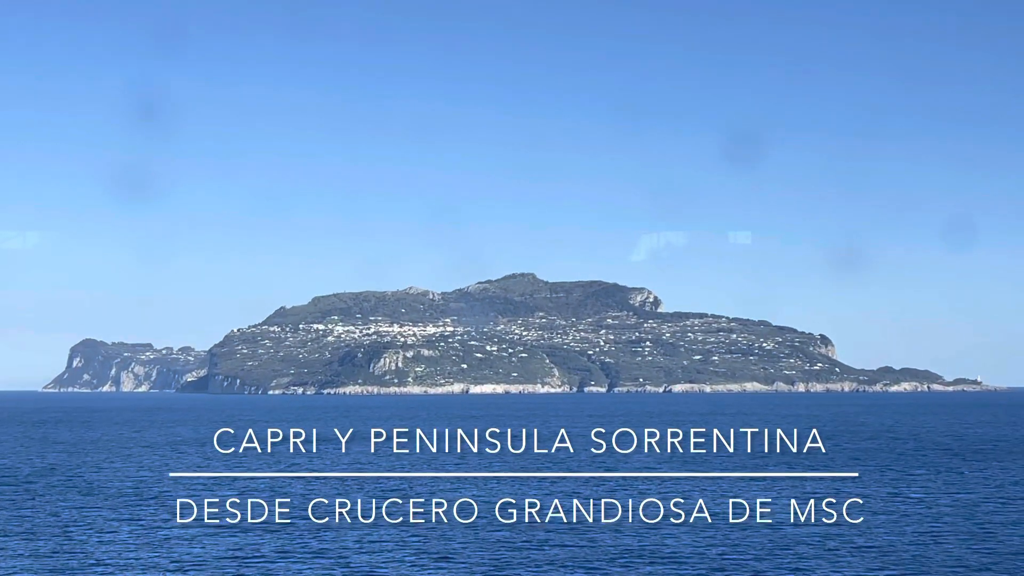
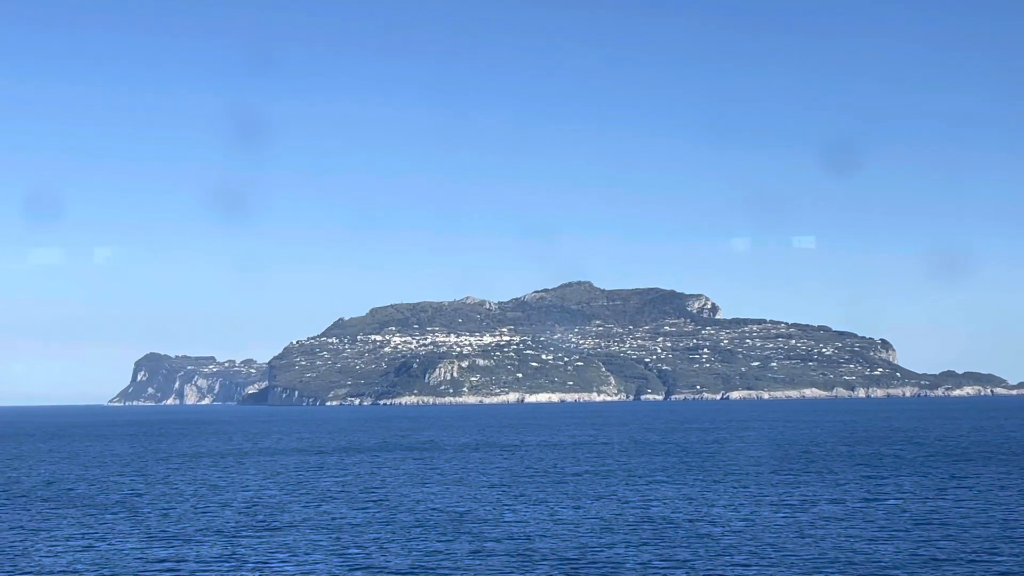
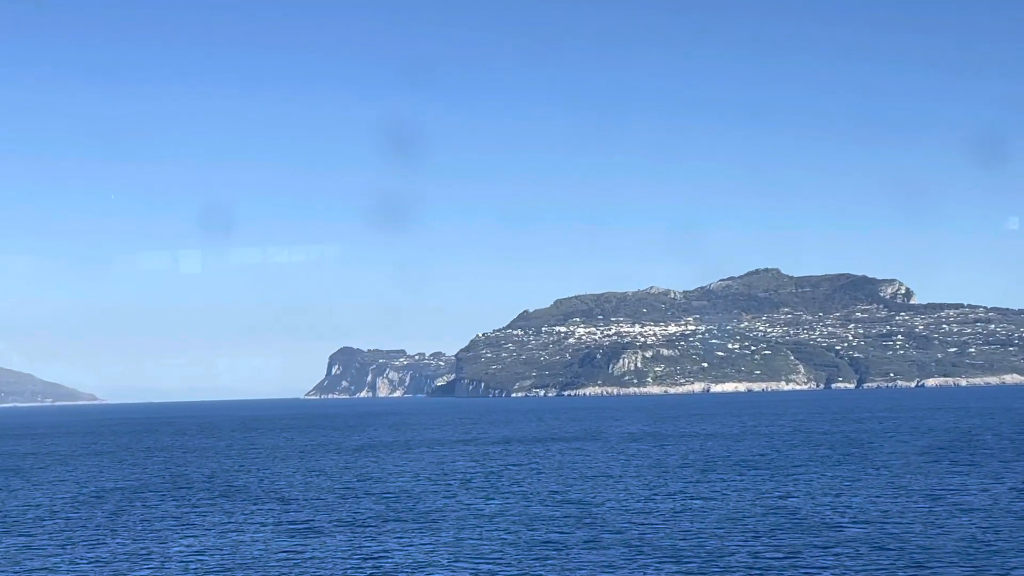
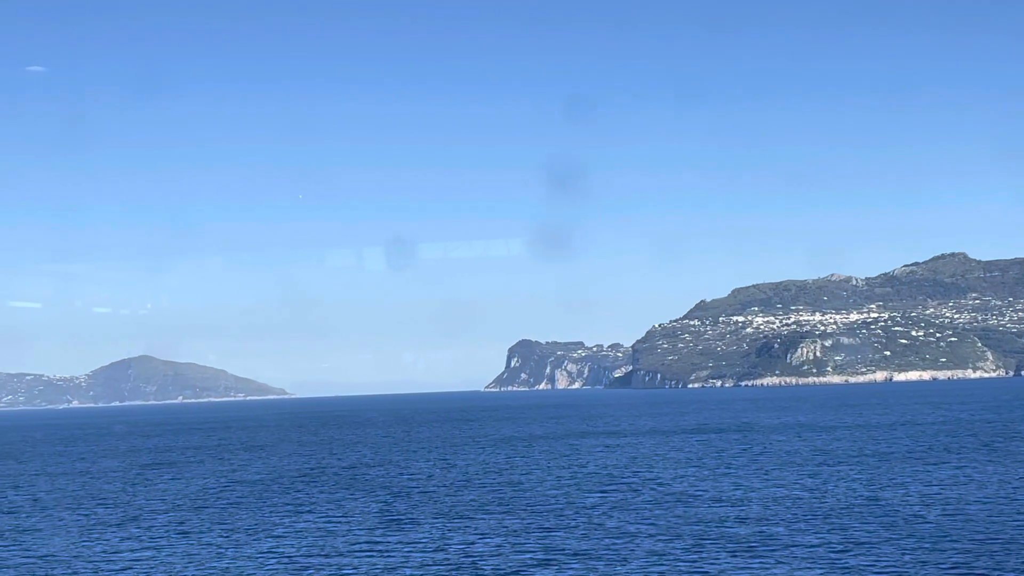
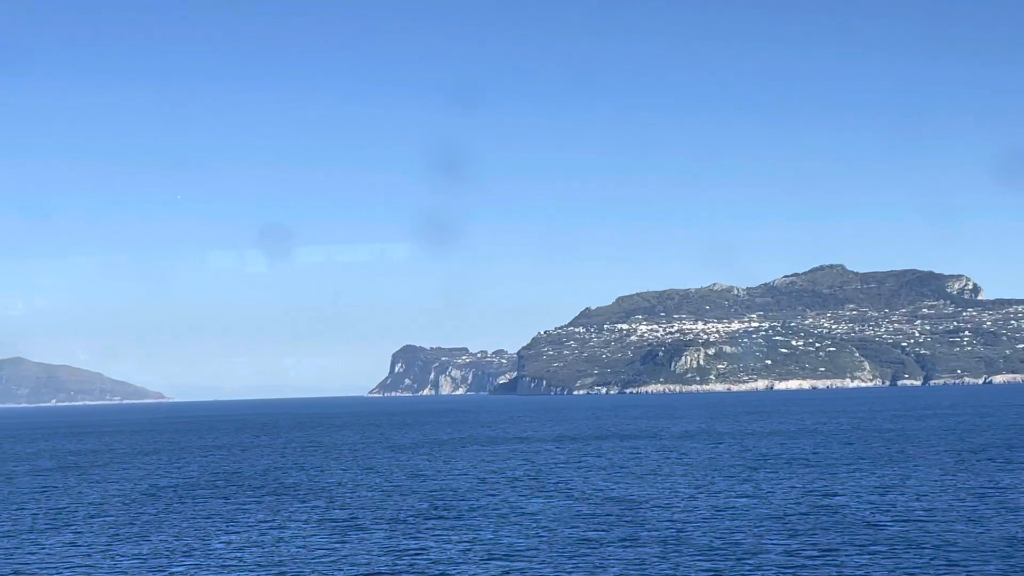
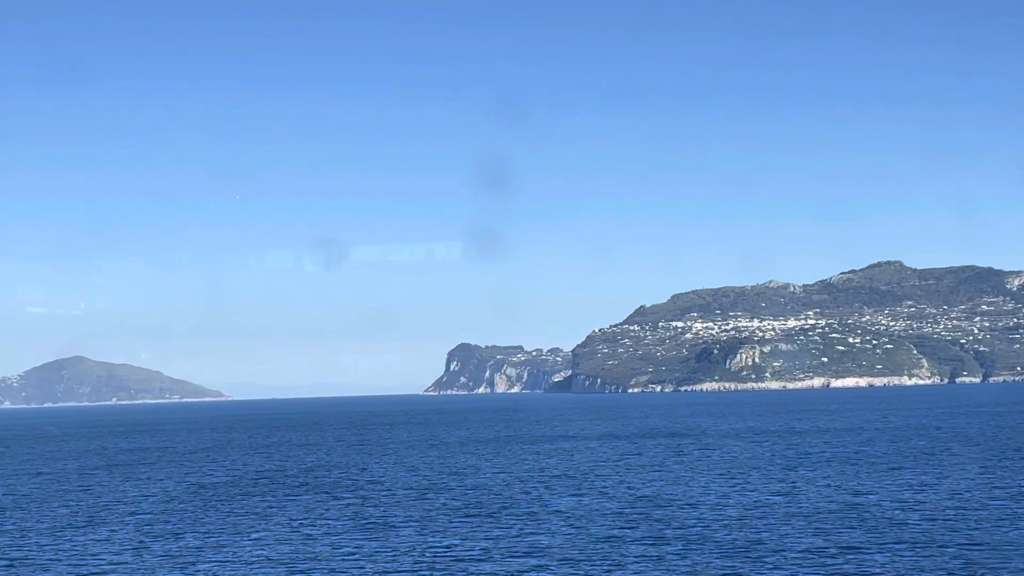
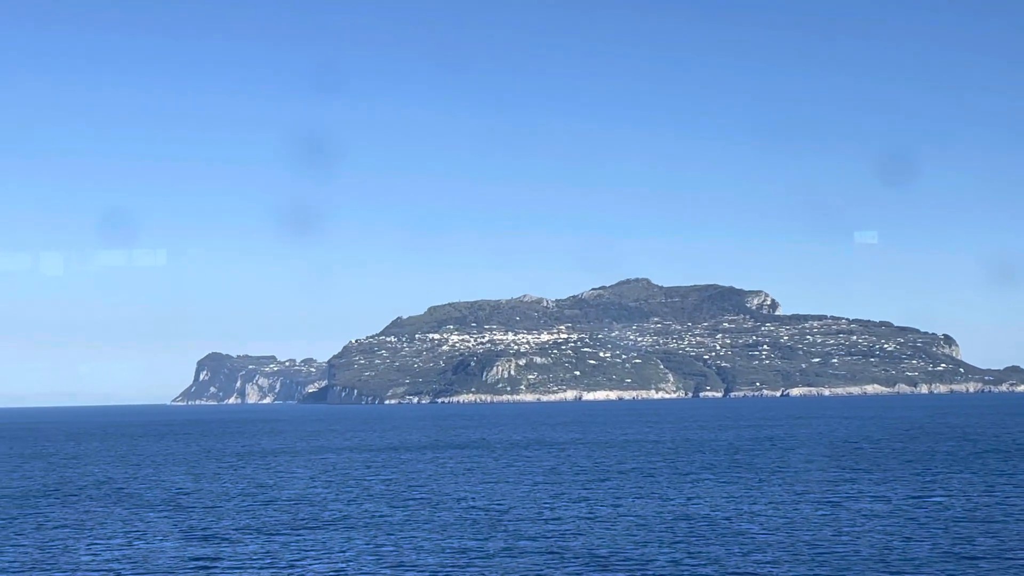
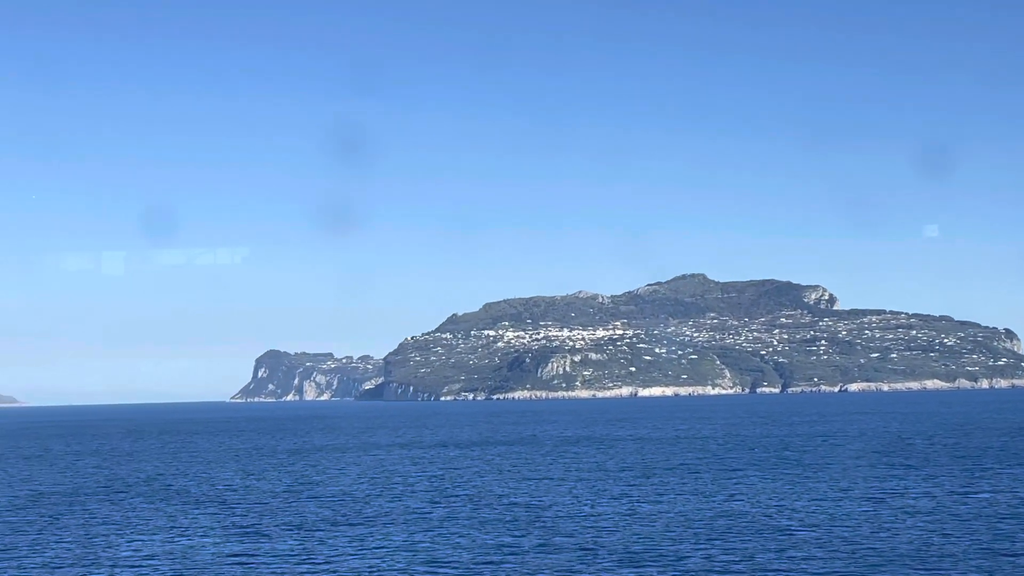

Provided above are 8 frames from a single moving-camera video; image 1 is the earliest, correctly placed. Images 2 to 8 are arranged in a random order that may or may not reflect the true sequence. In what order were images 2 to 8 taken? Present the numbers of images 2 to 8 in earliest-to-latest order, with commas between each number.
2, 7, 8, 3, 5, 6, 4
